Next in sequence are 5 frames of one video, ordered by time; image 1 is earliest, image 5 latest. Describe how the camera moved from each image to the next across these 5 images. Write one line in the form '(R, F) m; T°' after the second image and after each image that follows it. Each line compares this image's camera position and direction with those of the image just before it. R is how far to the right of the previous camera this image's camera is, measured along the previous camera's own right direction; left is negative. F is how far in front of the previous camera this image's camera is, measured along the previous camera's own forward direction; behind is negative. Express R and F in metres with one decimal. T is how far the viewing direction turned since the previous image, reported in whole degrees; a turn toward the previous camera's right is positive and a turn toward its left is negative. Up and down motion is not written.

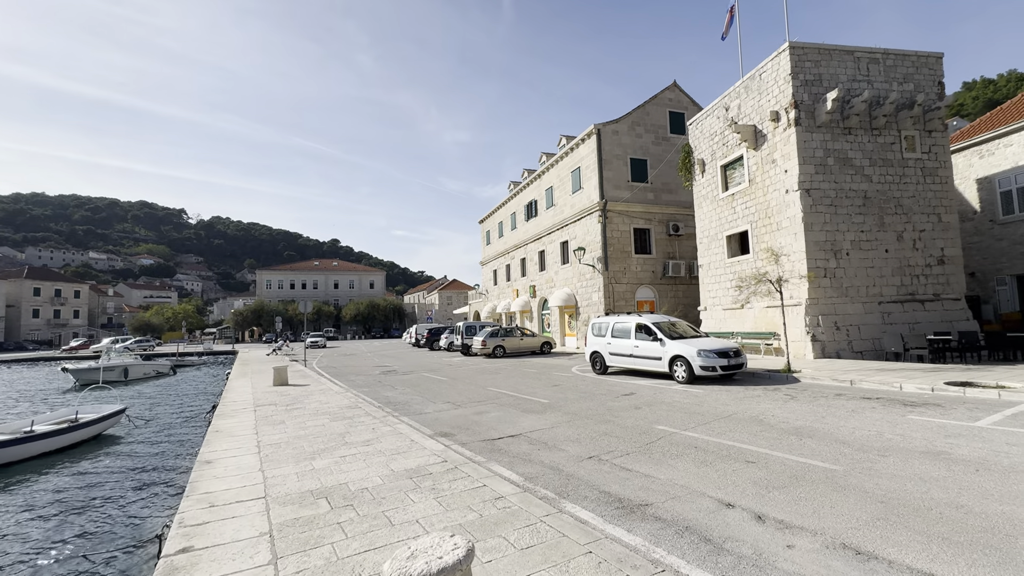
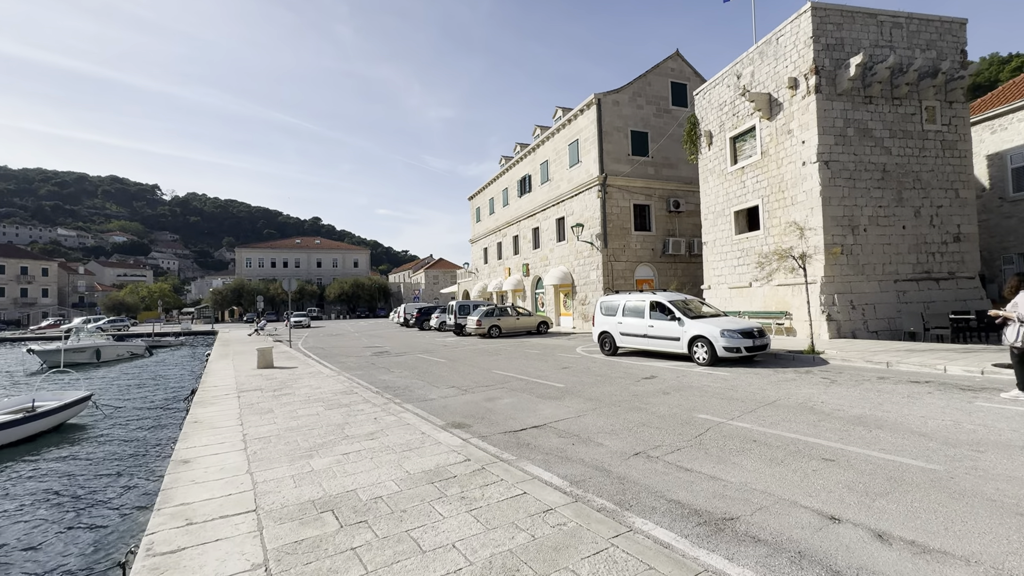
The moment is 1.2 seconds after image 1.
(-0.5, +0.9) m; +2°
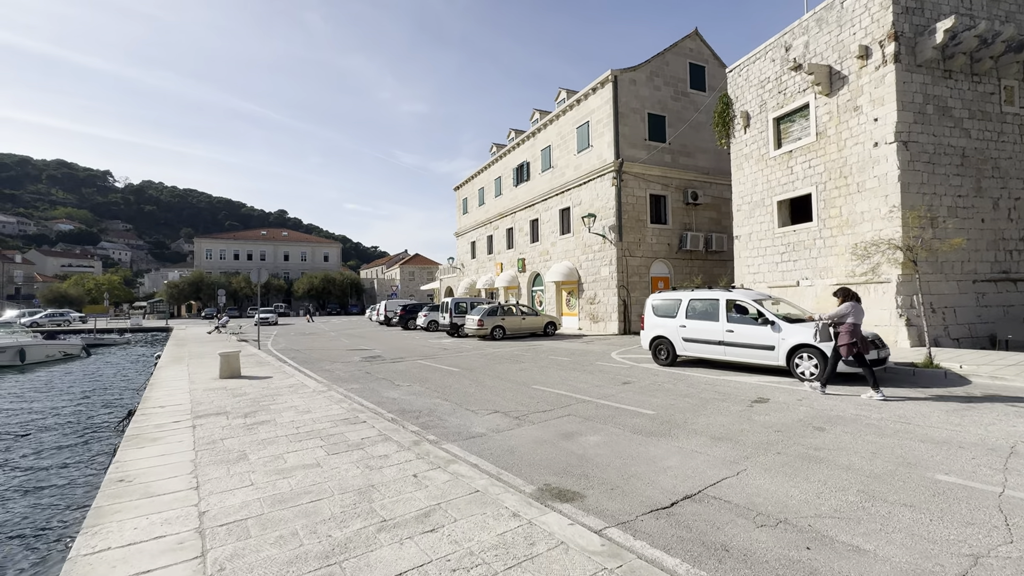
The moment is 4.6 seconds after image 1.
(-1.4, +2.5) m; +4°
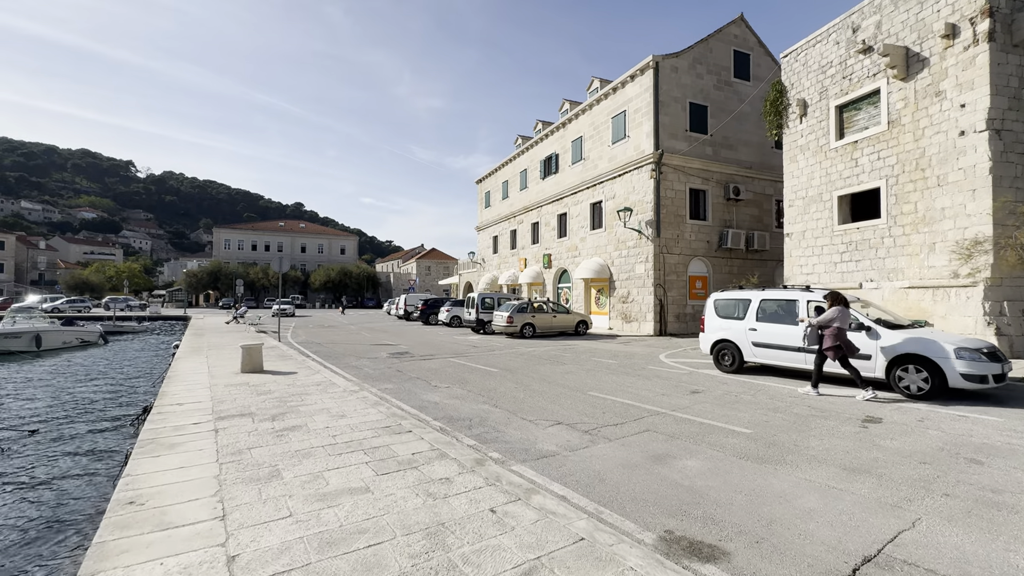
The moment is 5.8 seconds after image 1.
(-0.7, +0.9) m; -1°
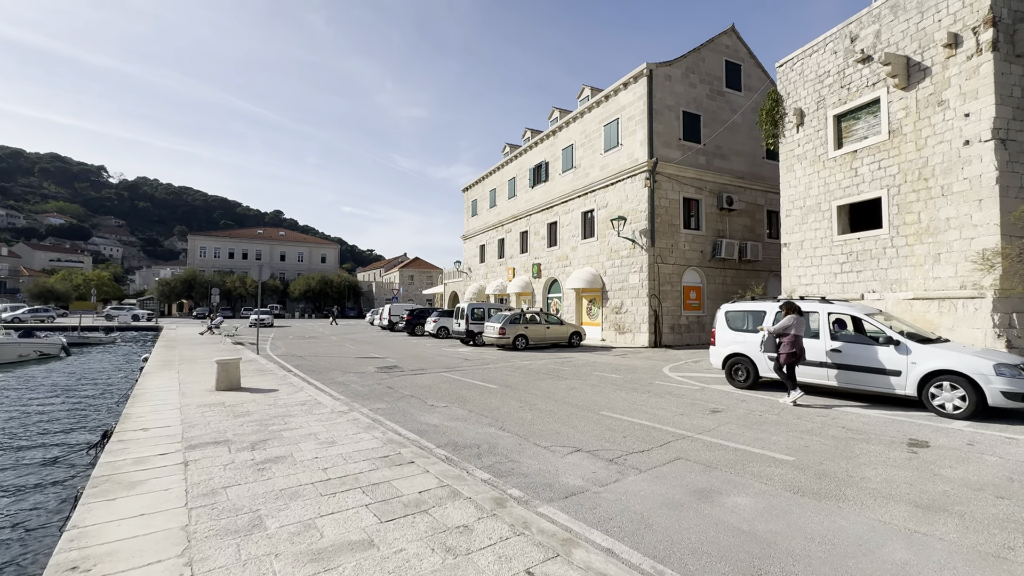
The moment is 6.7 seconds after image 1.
(-0.4, +0.6) m; +2°
